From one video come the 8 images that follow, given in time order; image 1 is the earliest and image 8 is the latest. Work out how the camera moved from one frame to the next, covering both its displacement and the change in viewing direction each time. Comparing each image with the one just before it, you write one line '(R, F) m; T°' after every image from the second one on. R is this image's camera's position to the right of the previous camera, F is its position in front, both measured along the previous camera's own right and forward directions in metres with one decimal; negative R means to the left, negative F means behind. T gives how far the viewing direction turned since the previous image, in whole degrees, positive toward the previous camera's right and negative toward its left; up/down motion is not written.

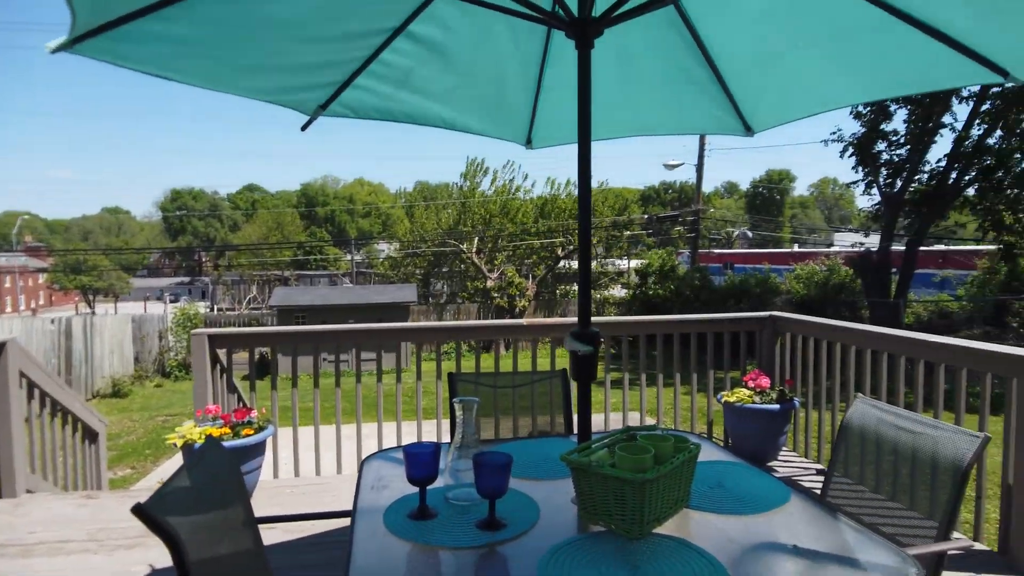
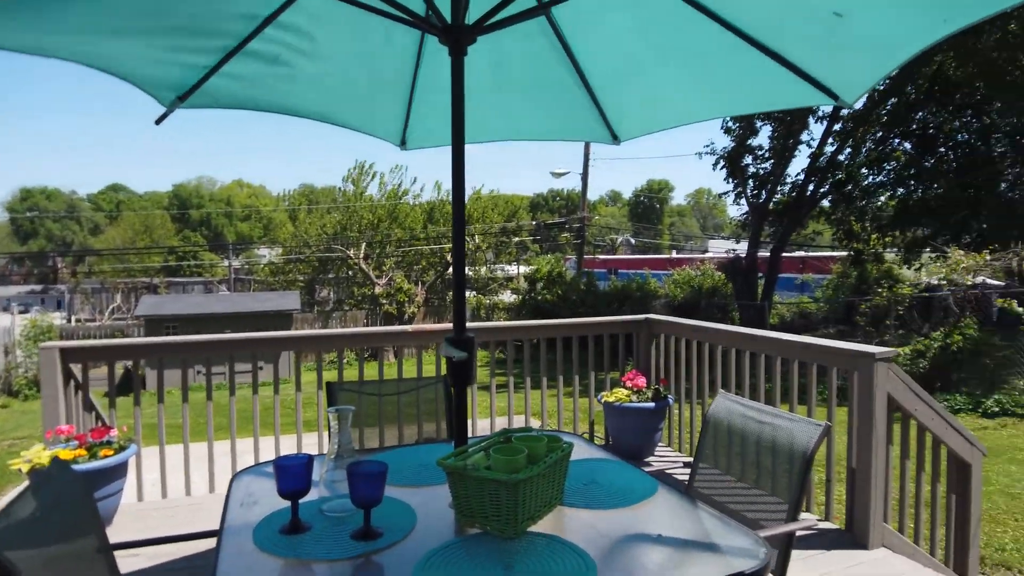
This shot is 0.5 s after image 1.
(0.0, 0.0) m; +9°
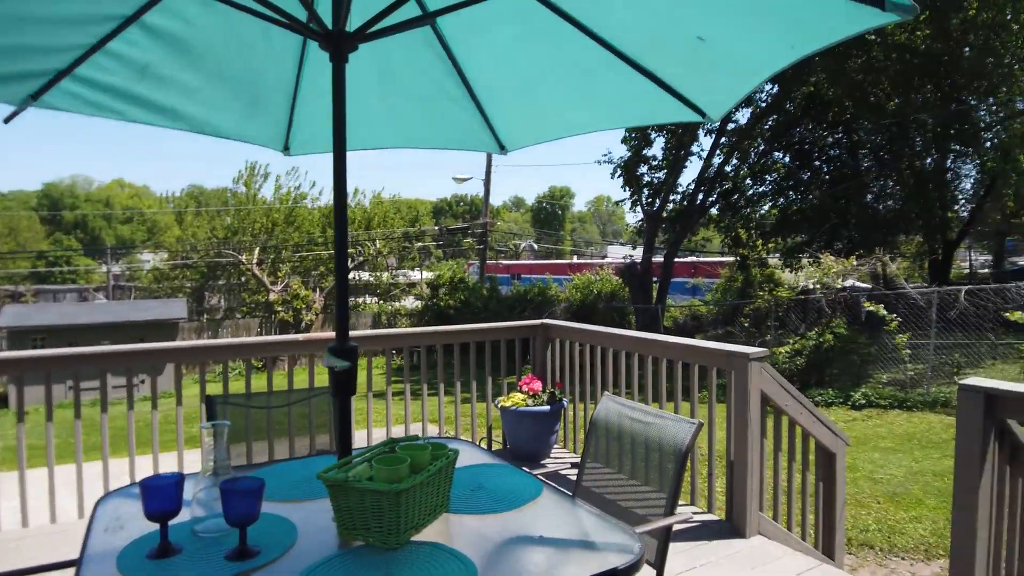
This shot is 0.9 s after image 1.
(+0.1, 0.0) m; +8°
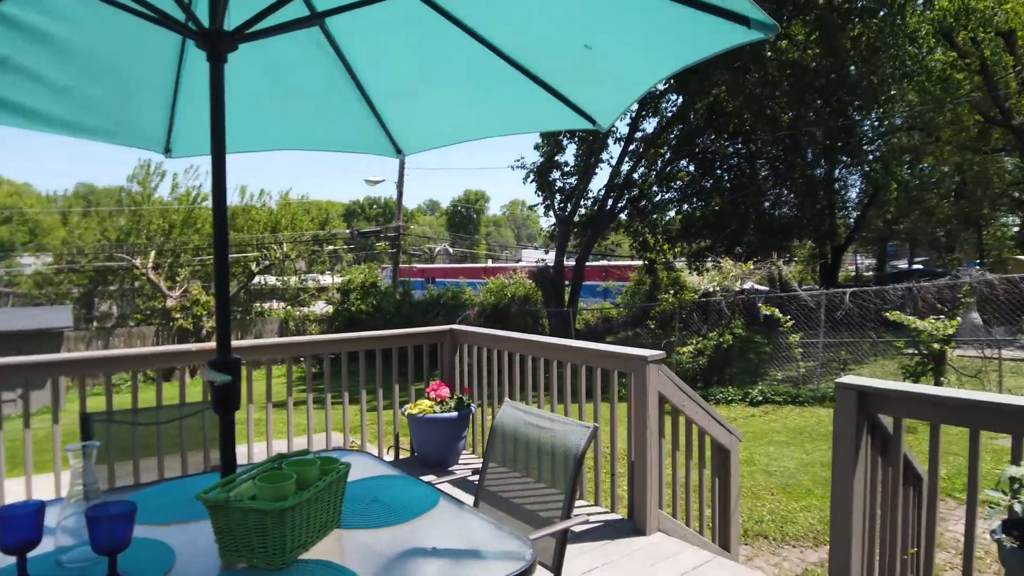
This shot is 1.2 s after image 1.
(+0.1, 0.0) m; +7°
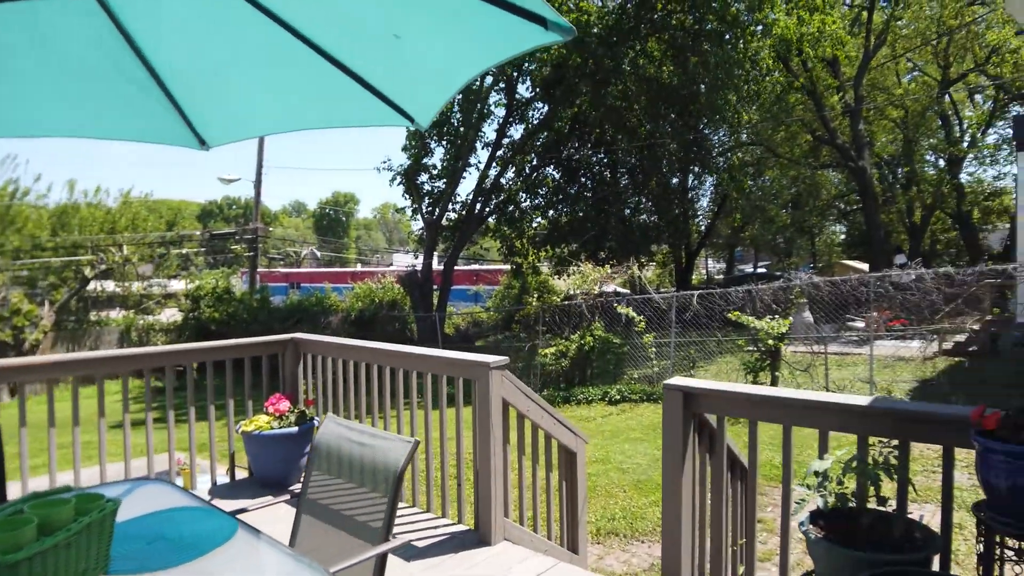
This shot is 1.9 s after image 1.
(+0.2, +0.1) m; +11°
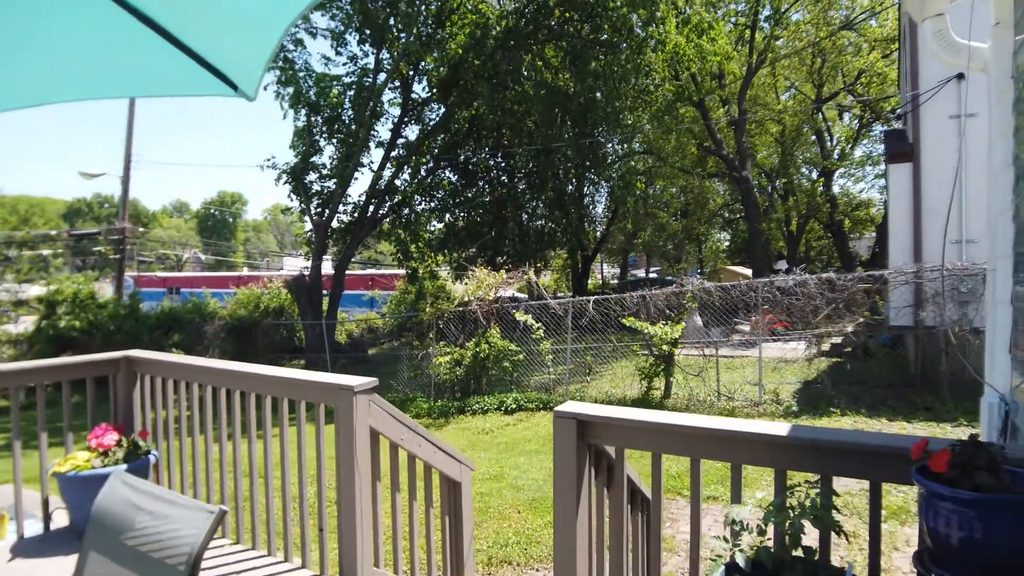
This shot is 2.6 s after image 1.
(+0.1, +0.4) m; +8°
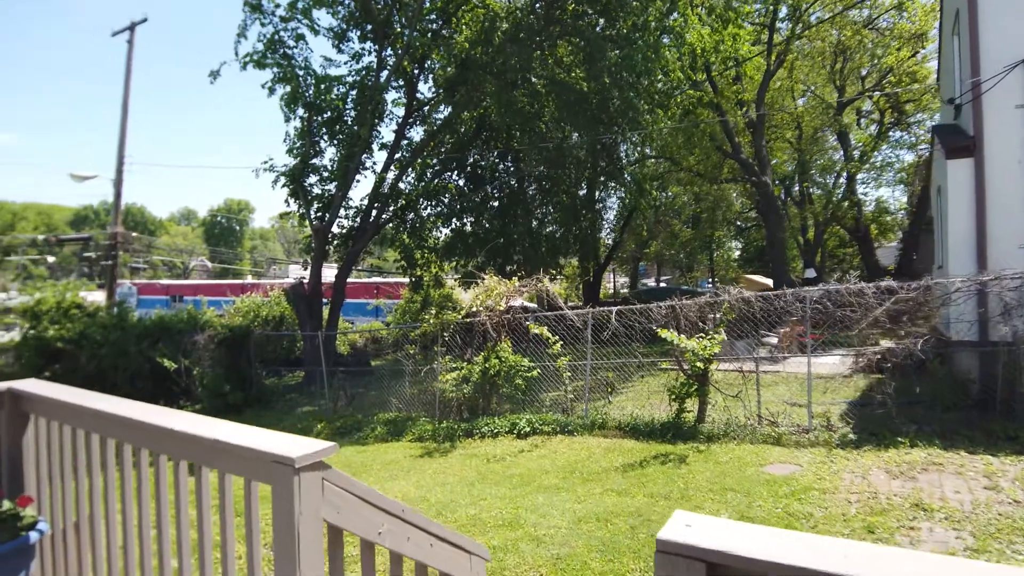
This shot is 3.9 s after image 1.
(-0.1, +1.1) m; -1°
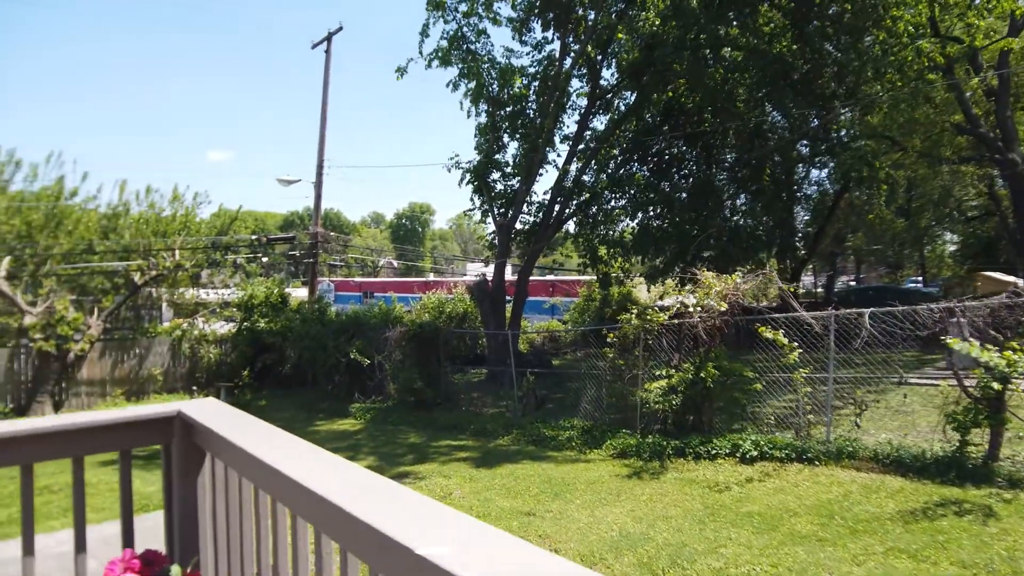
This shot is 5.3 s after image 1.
(-0.6, +1.0) m; -14°
